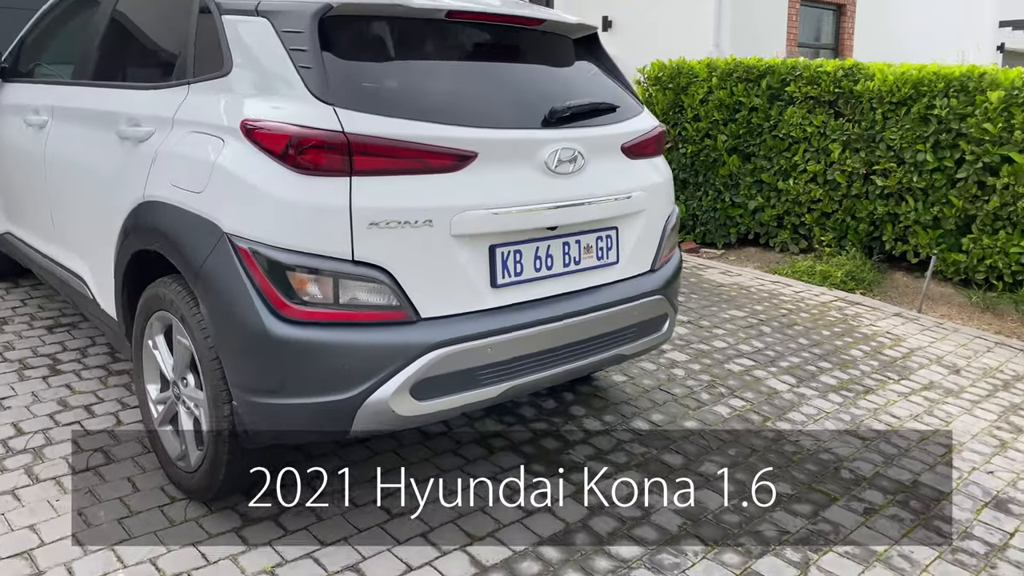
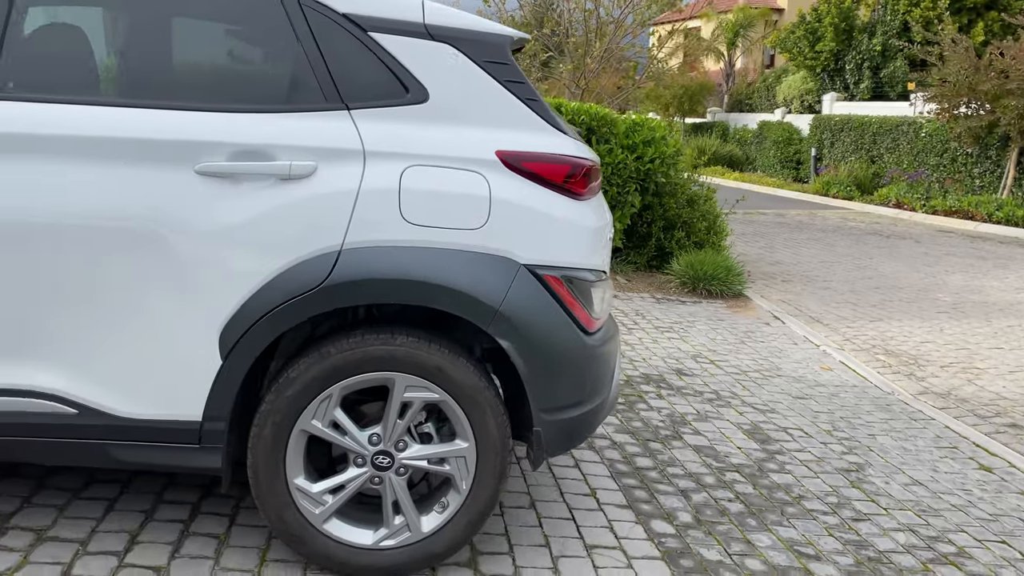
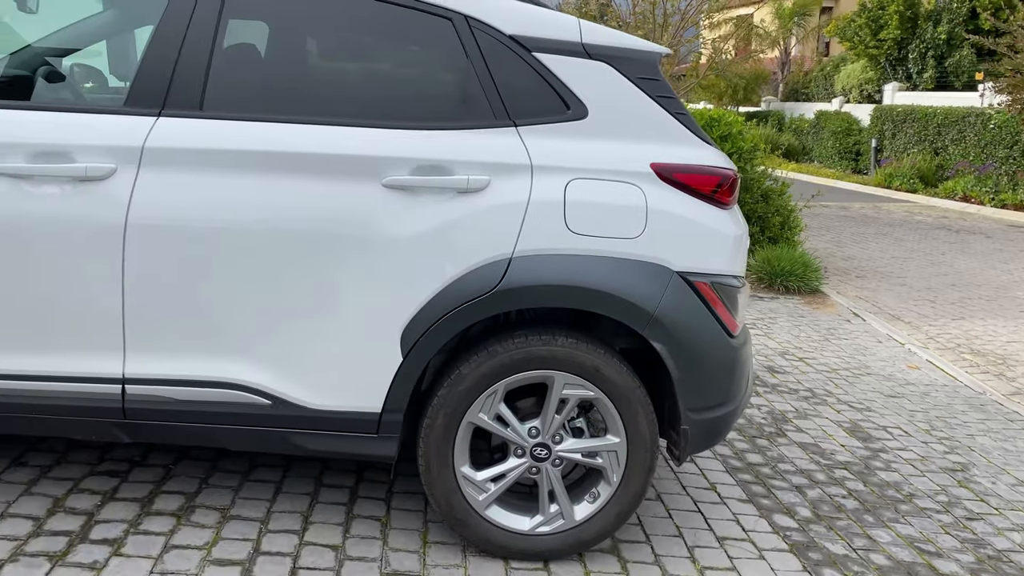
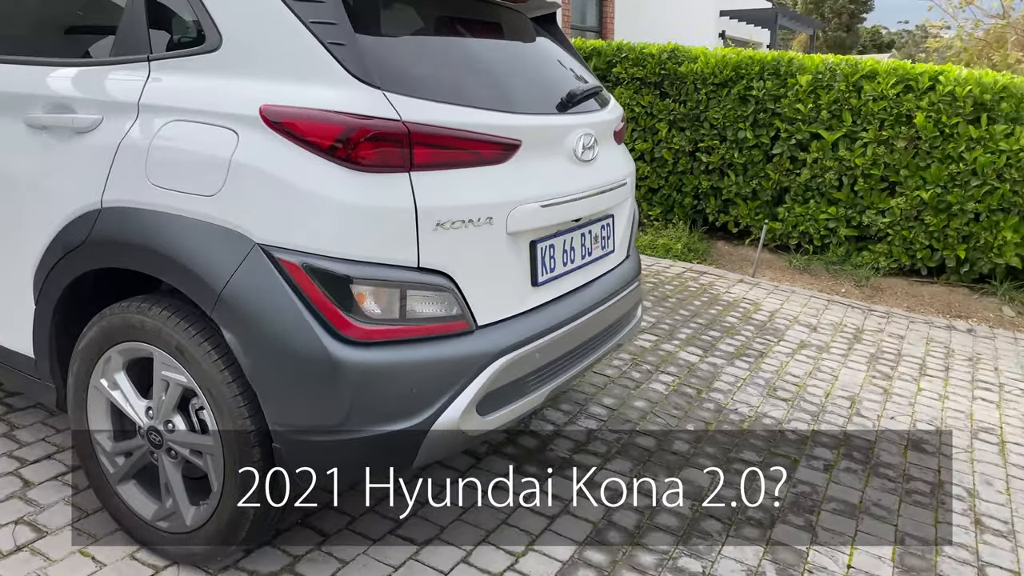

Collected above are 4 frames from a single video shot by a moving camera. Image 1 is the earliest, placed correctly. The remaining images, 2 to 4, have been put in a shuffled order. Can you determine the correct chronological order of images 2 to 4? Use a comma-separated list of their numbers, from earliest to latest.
4, 2, 3
